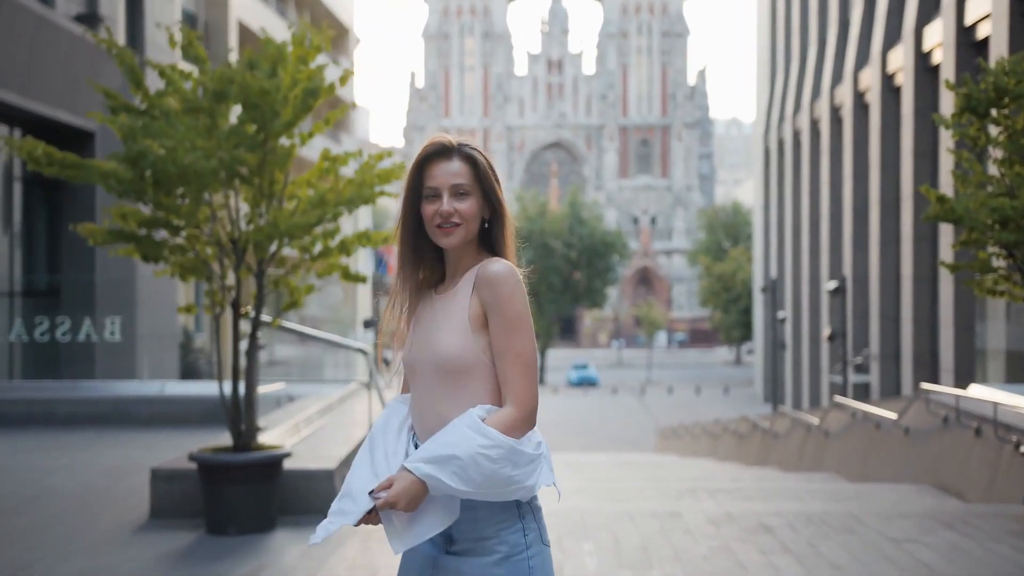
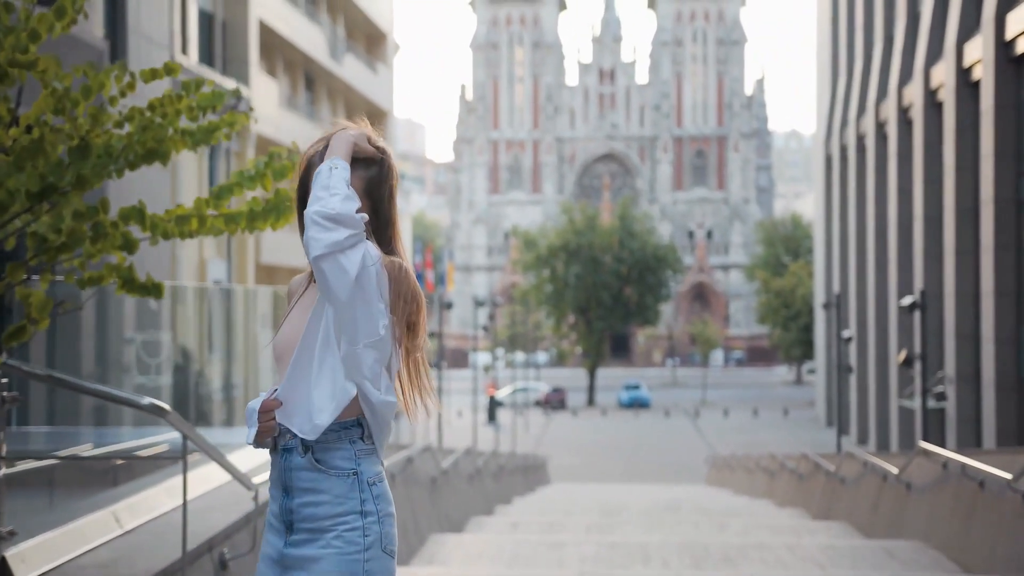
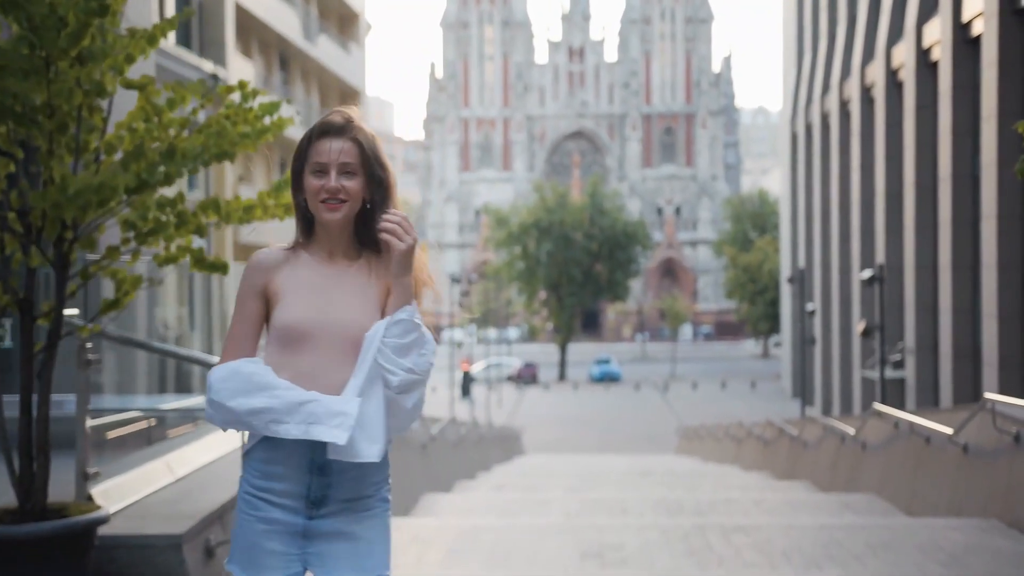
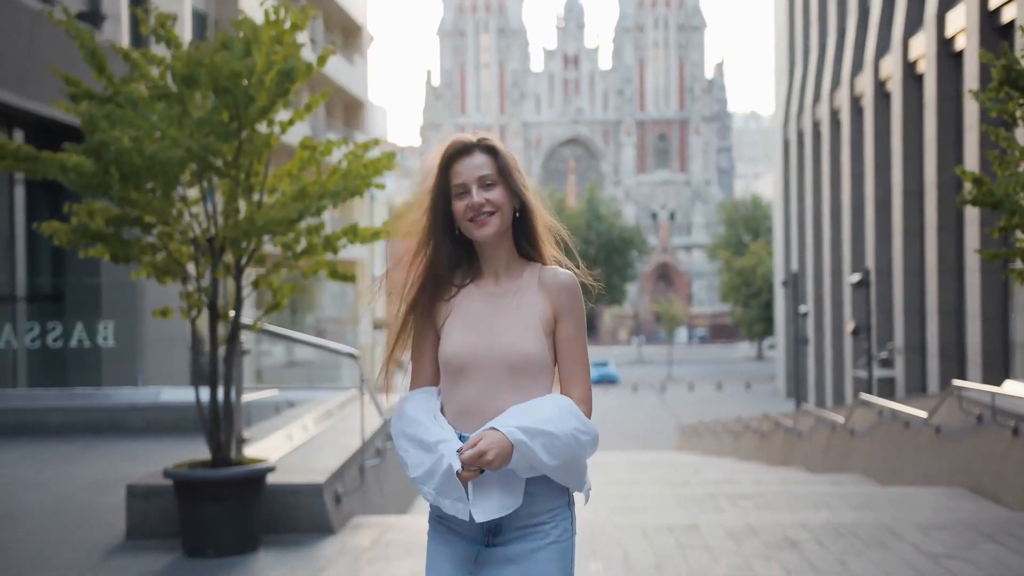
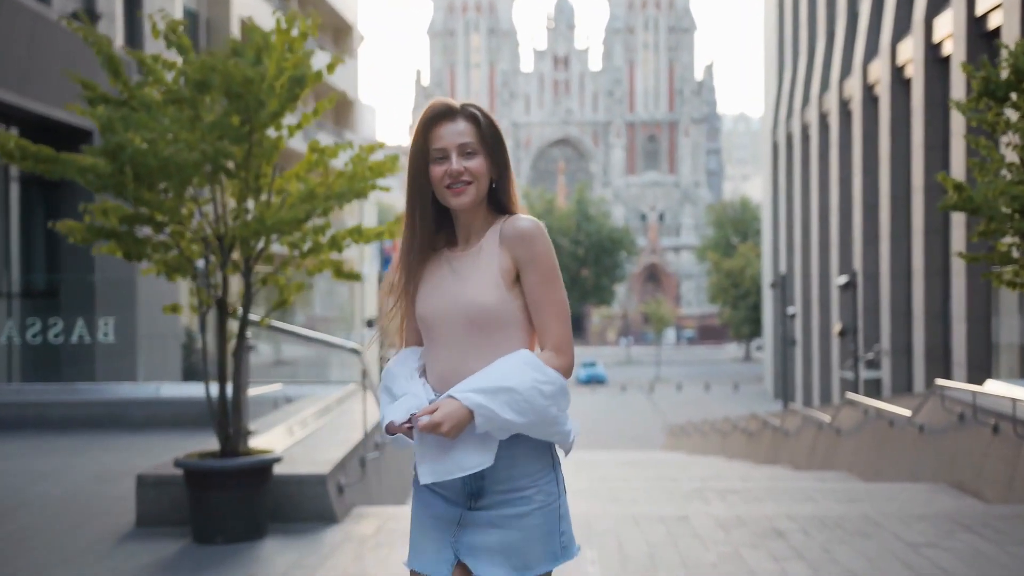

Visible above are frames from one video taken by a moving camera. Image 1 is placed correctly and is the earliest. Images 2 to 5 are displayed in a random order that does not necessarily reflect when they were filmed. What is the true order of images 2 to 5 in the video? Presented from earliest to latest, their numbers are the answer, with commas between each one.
5, 4, 3, 2
